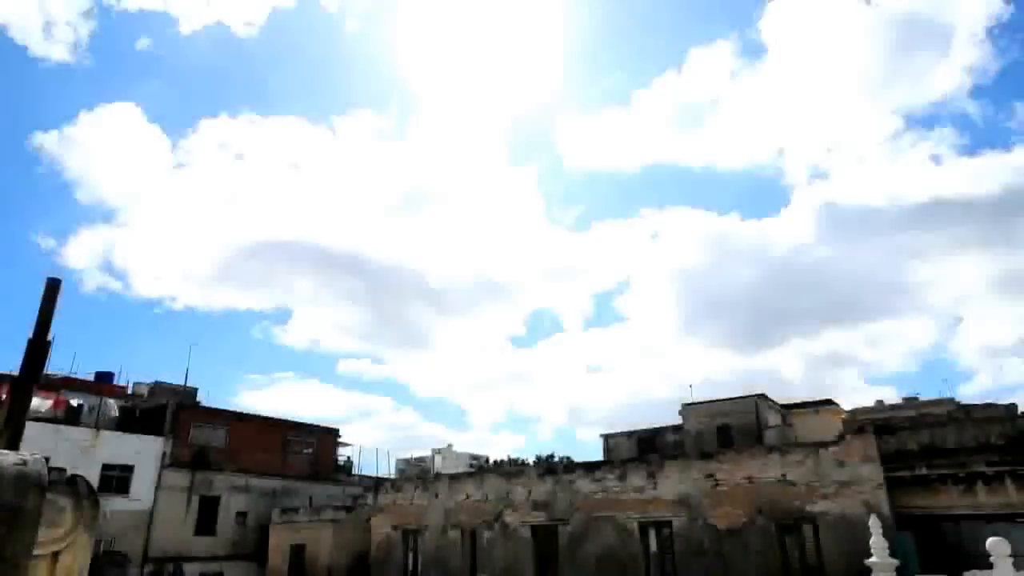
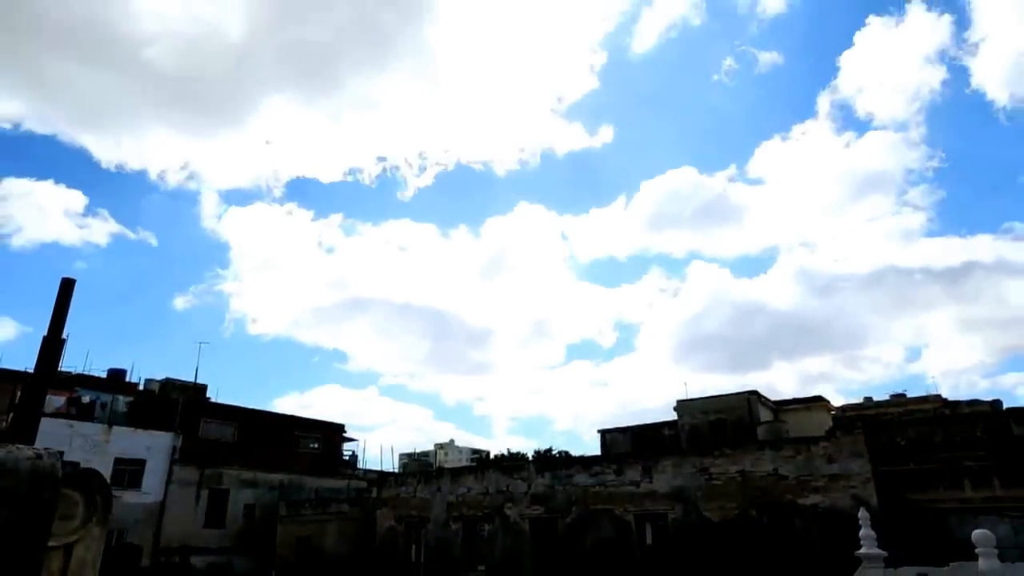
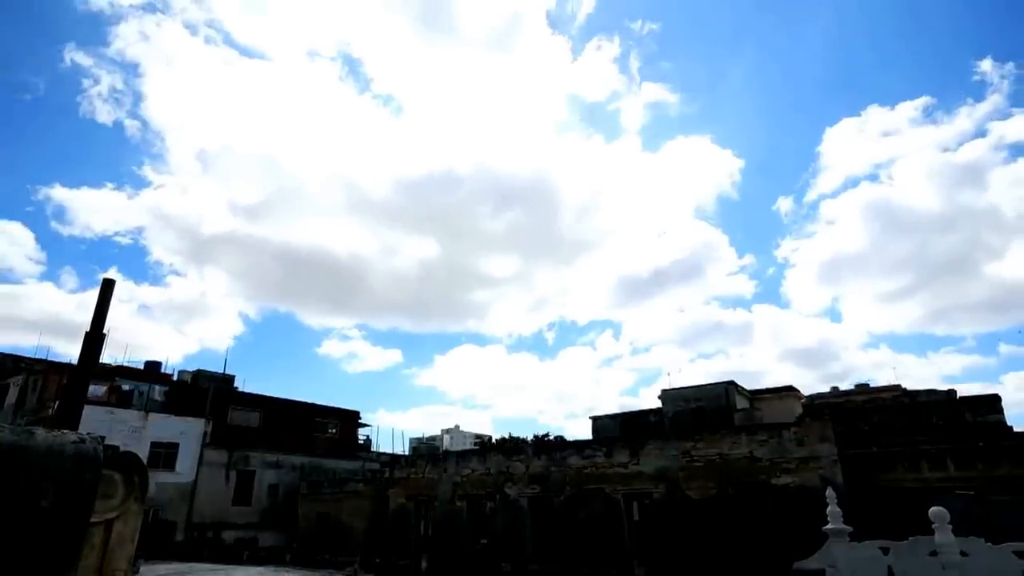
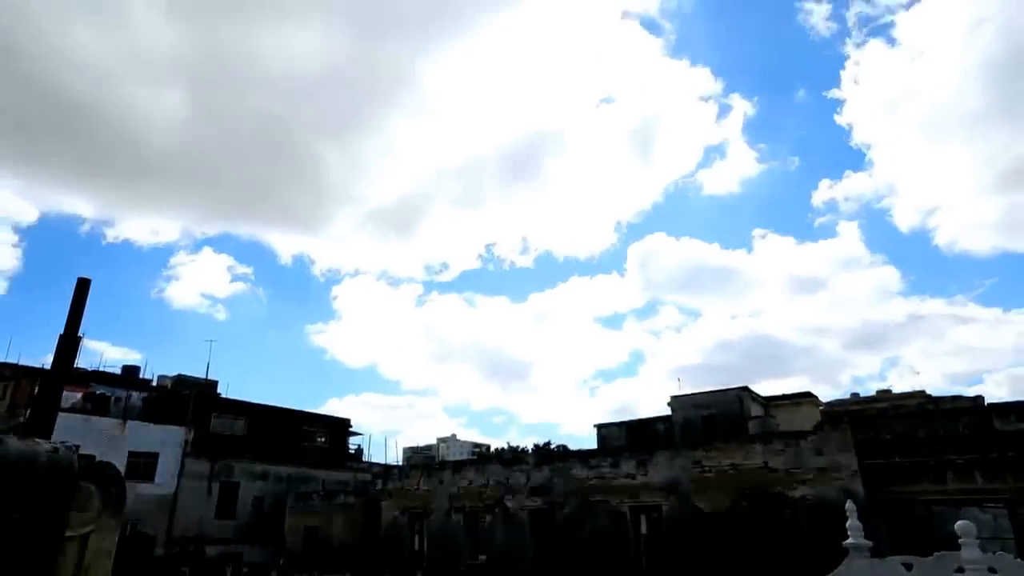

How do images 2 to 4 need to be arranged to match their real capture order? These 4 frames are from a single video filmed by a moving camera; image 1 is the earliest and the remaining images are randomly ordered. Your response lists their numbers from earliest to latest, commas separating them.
2, 4, 3
